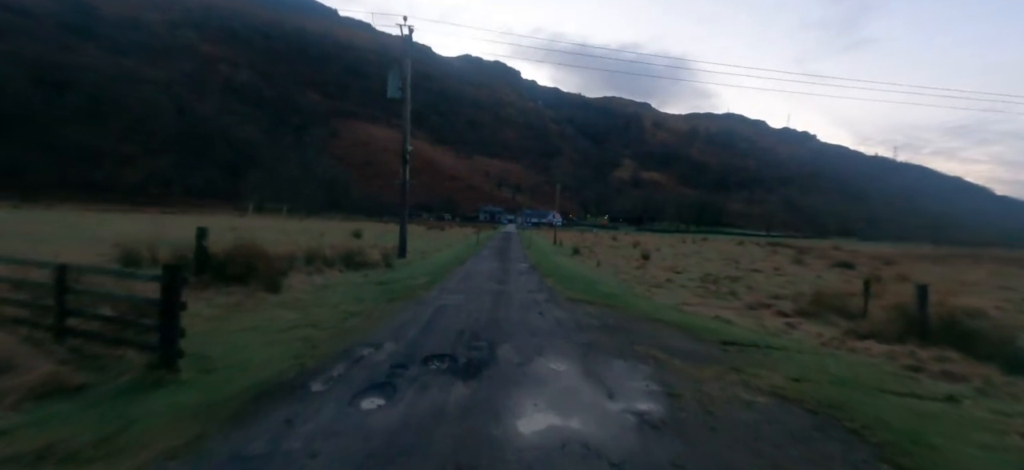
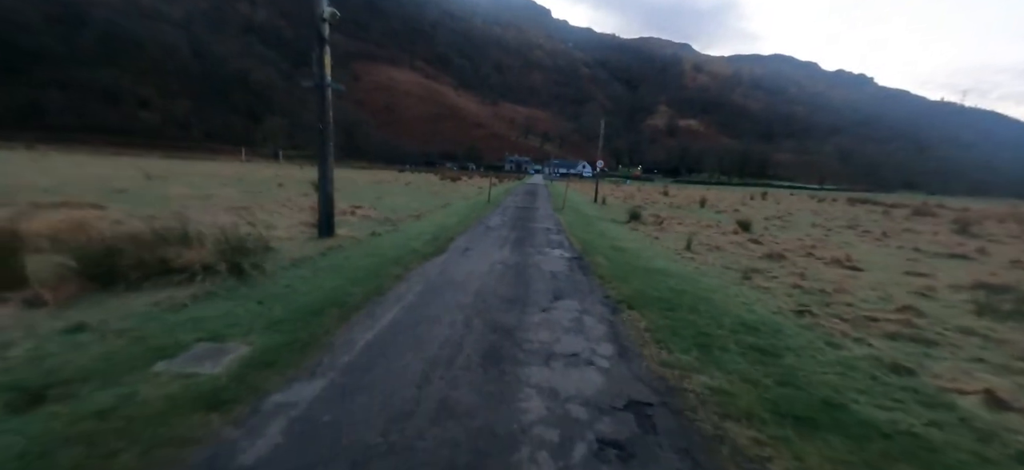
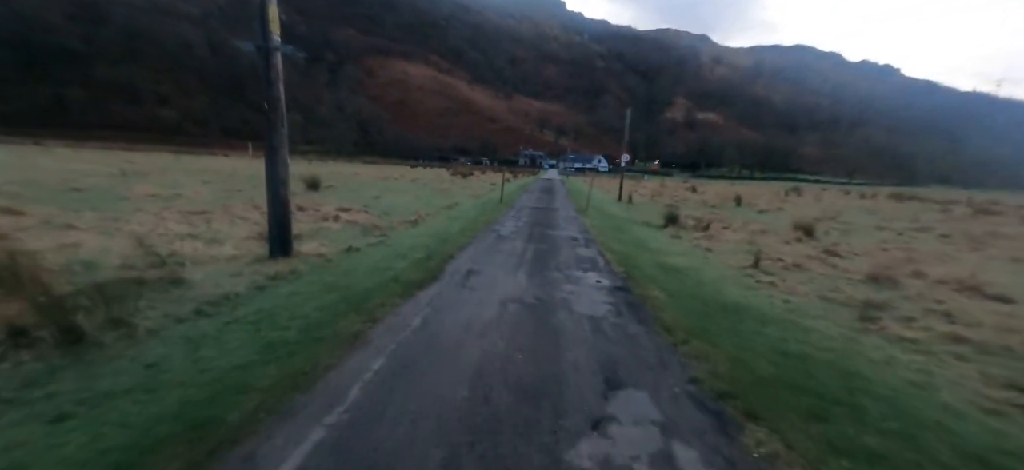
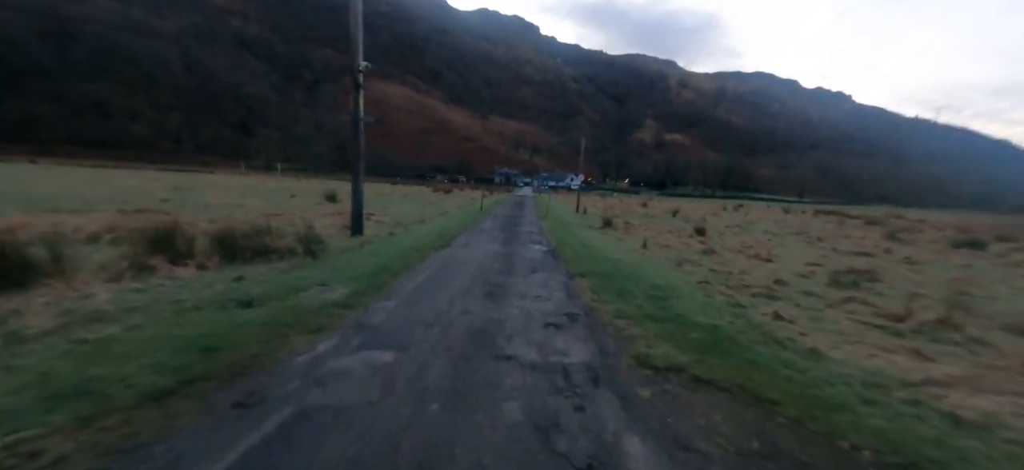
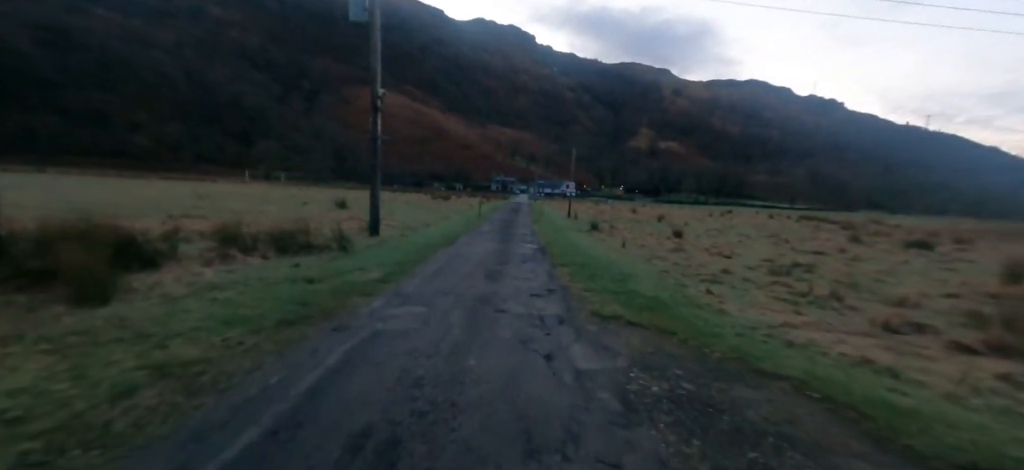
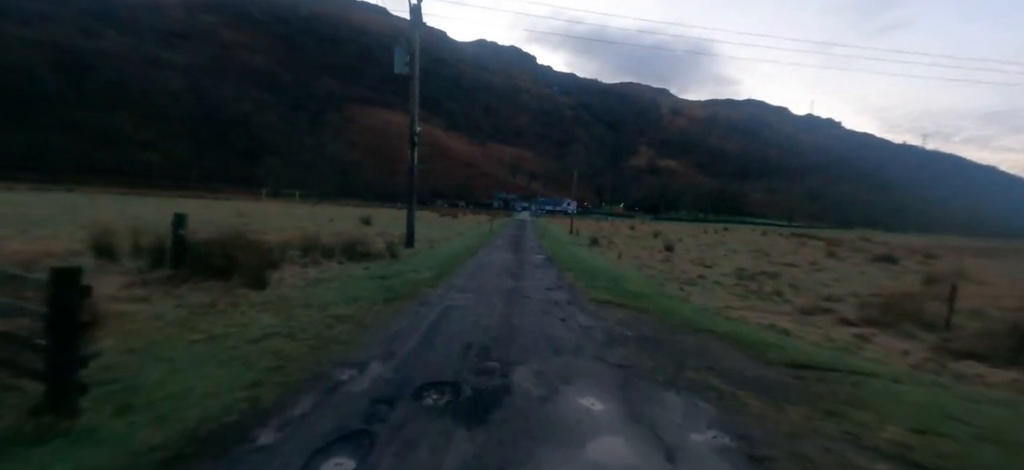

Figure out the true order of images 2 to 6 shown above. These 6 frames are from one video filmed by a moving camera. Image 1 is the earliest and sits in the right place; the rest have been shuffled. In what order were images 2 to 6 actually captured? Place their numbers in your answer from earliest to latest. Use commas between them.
6, 5, 4, 2, 3
